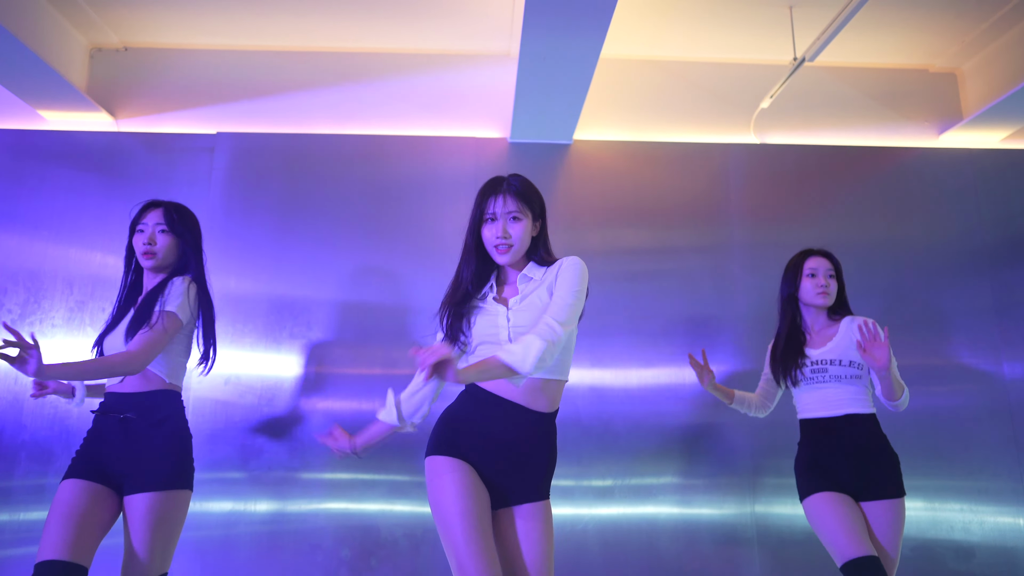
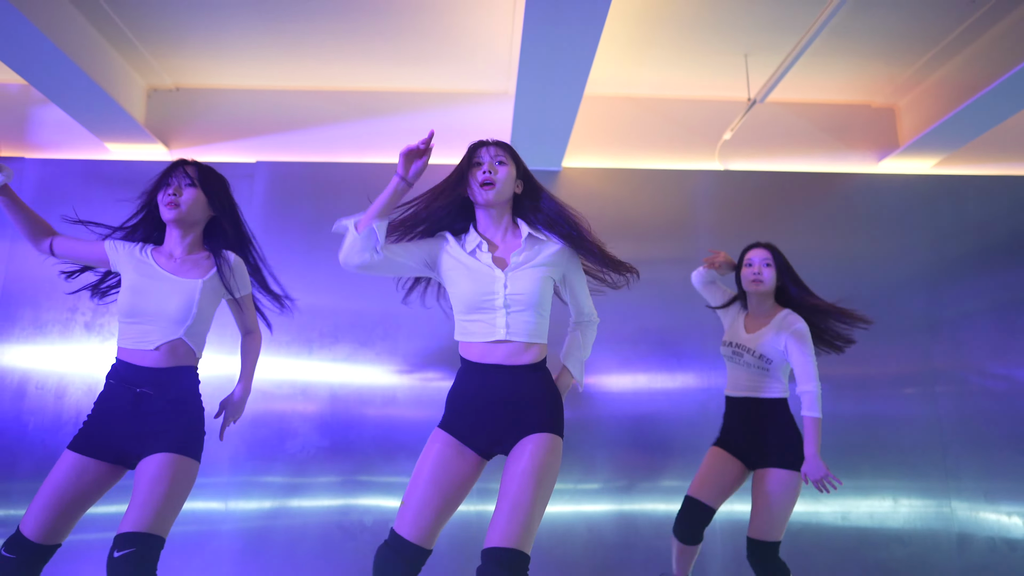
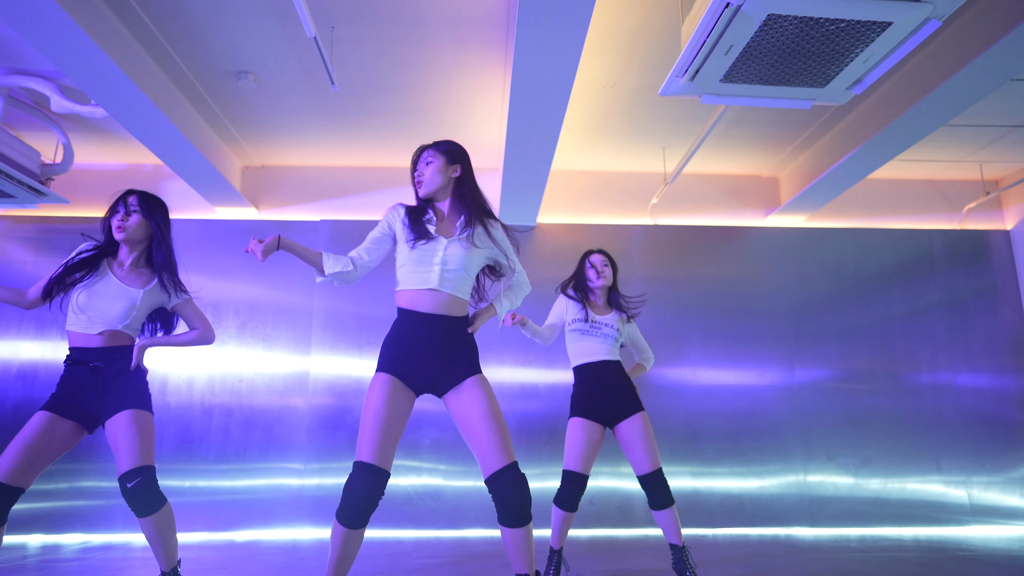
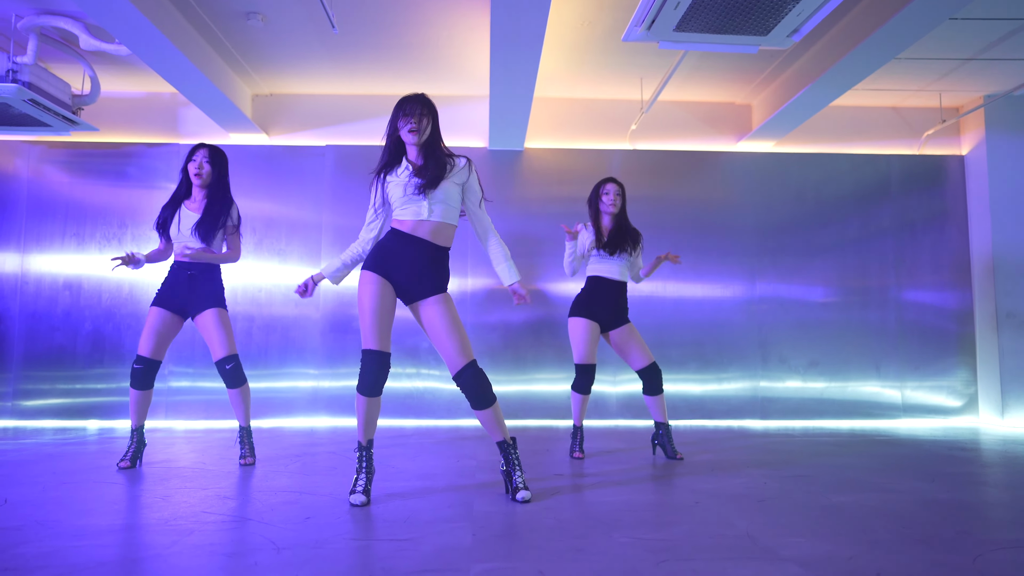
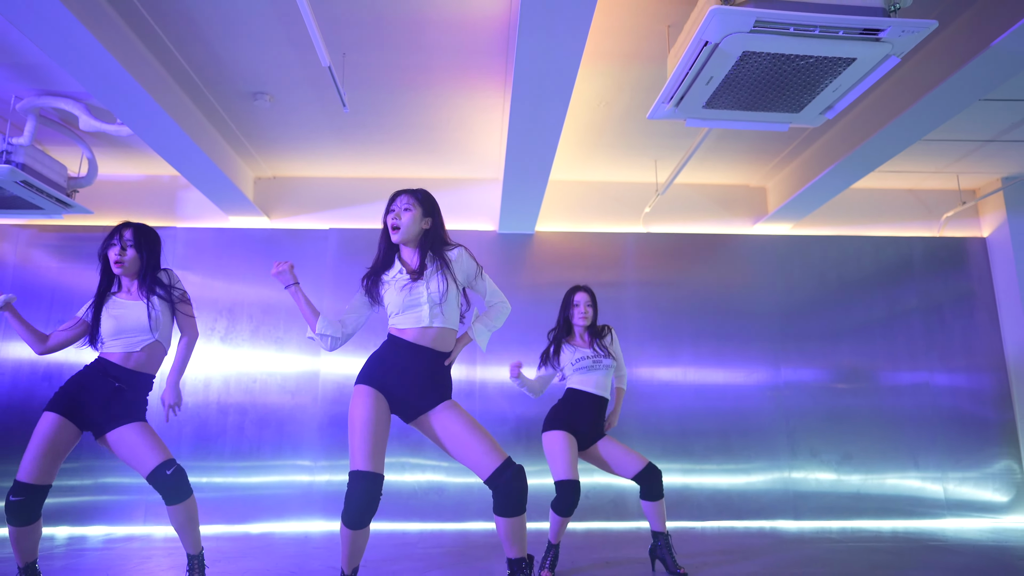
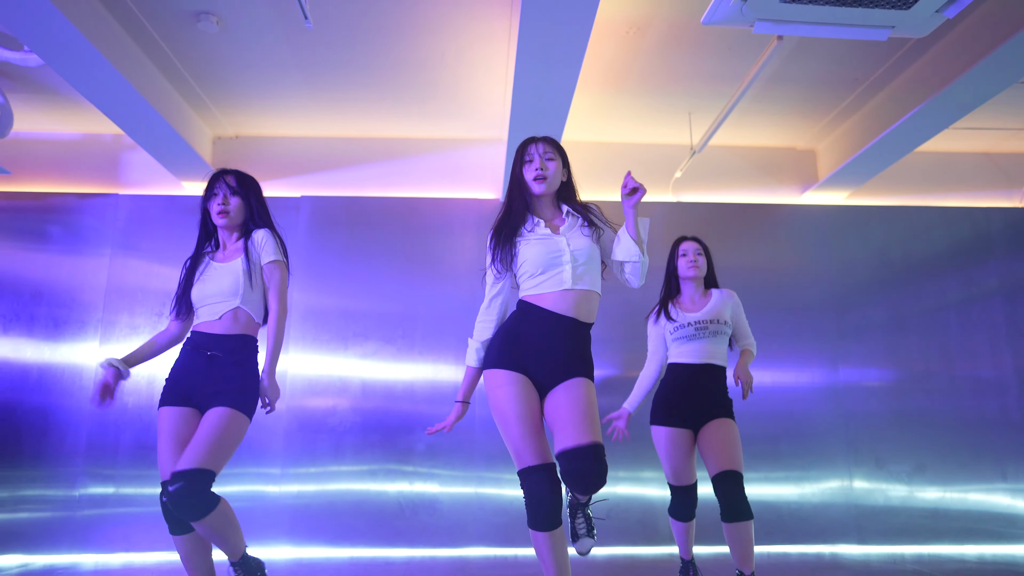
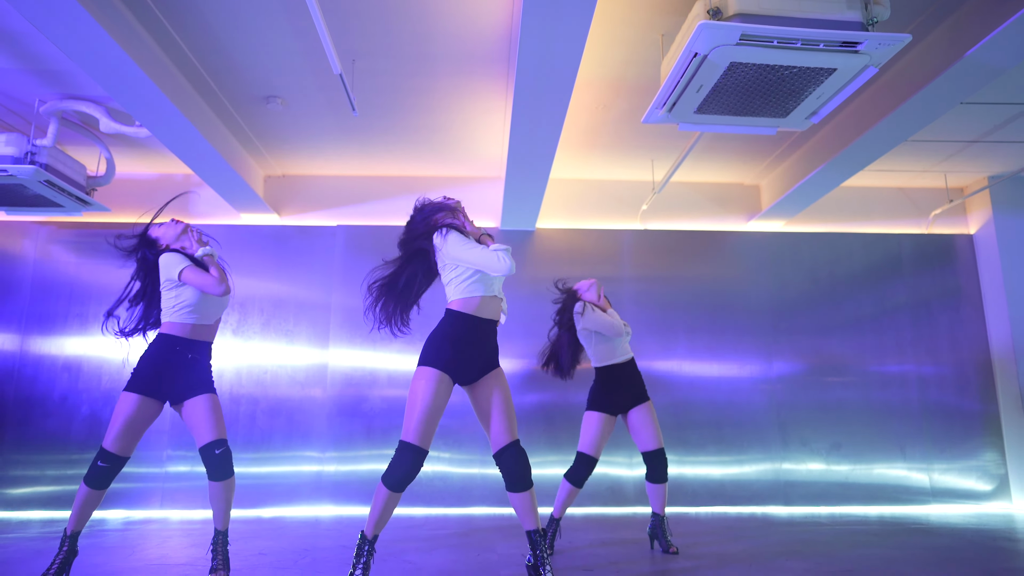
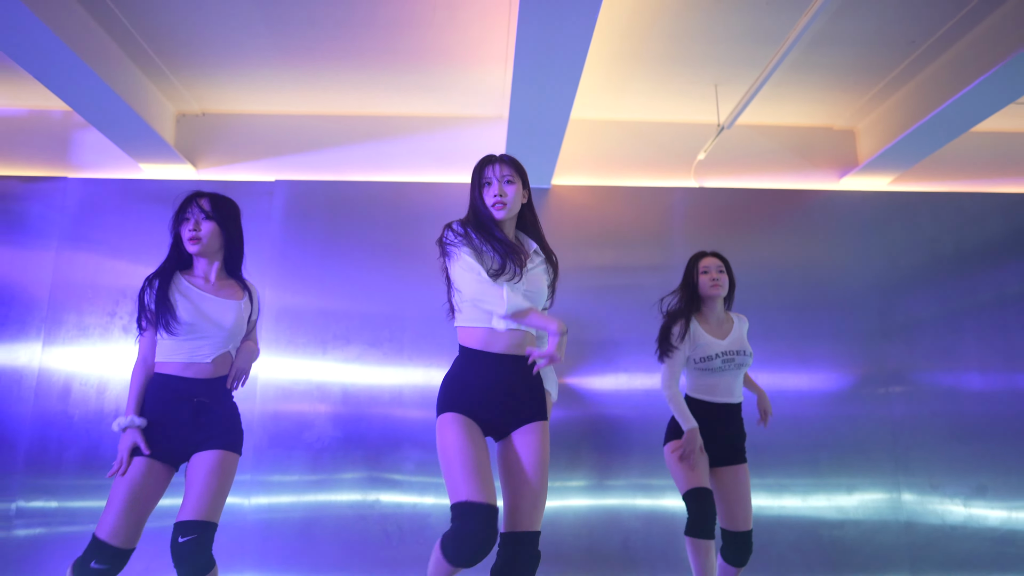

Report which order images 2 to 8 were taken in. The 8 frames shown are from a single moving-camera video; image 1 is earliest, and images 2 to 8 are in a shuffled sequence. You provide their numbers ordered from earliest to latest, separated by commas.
2, 8, 6, 3, 5, 7, 4
